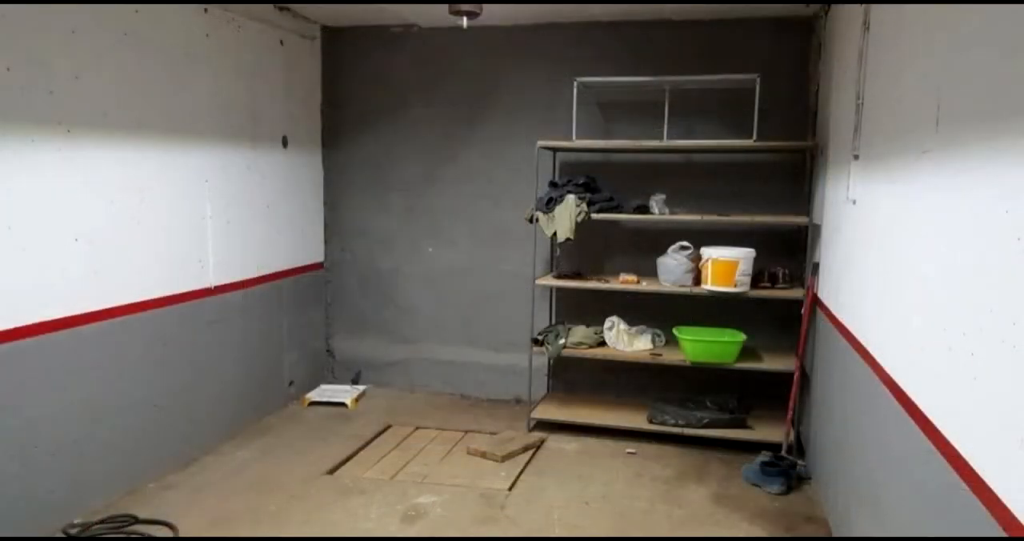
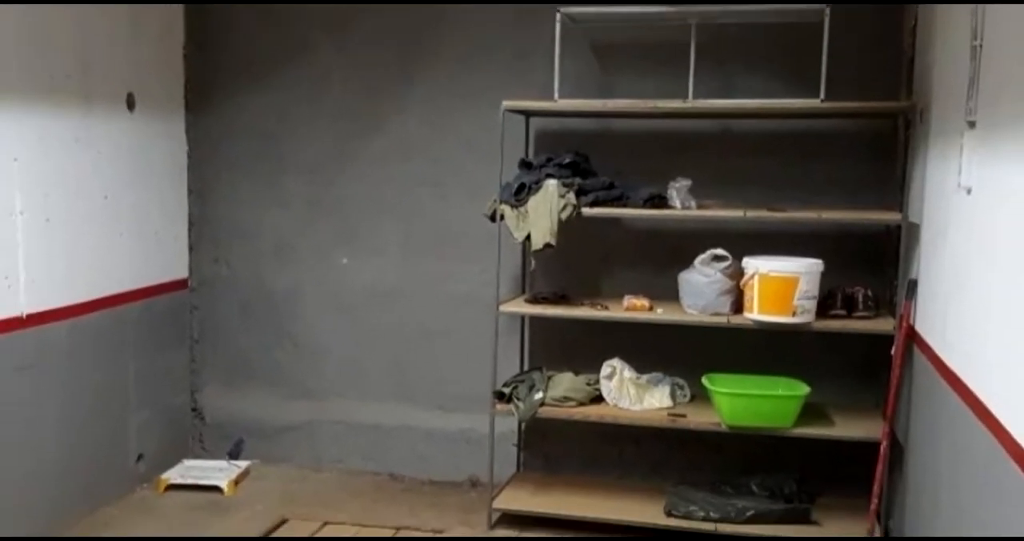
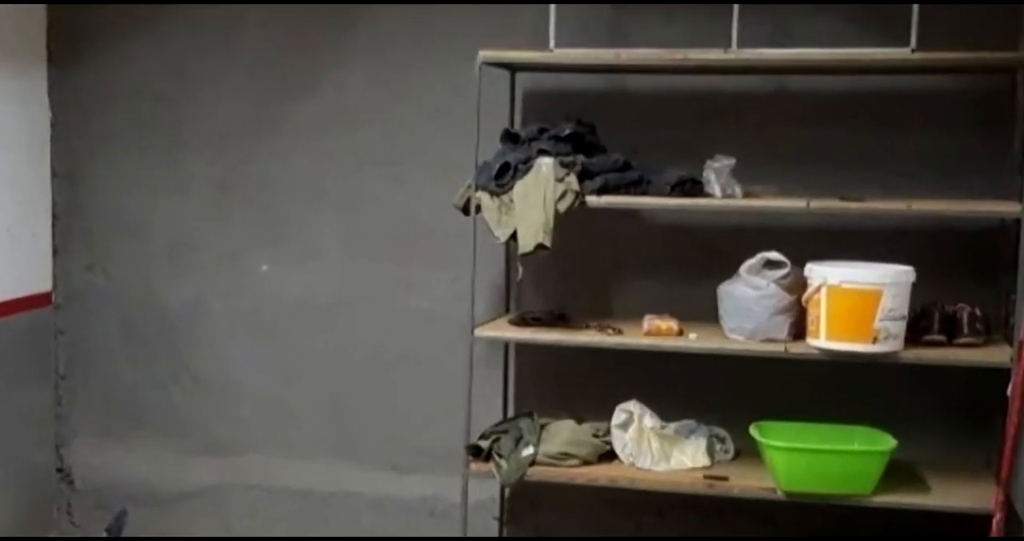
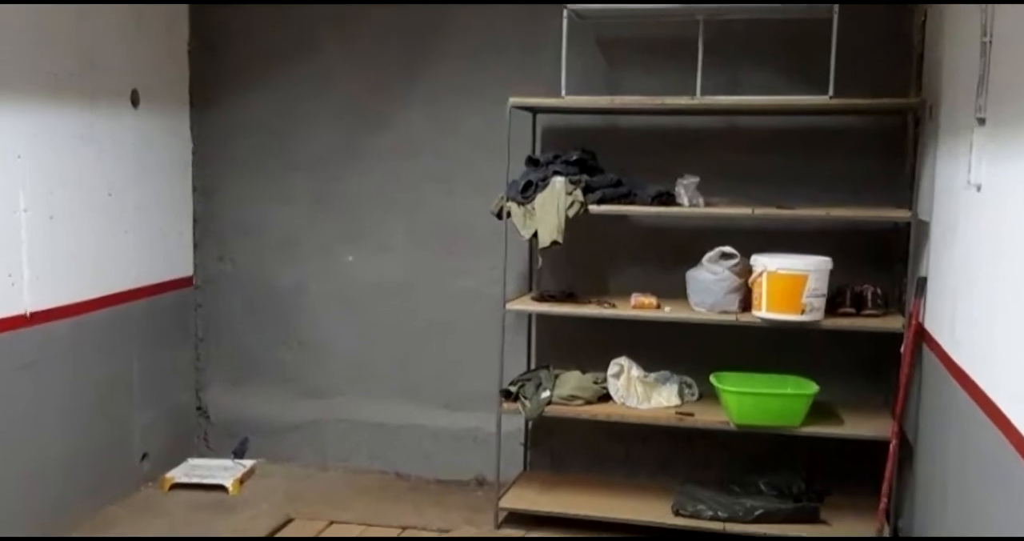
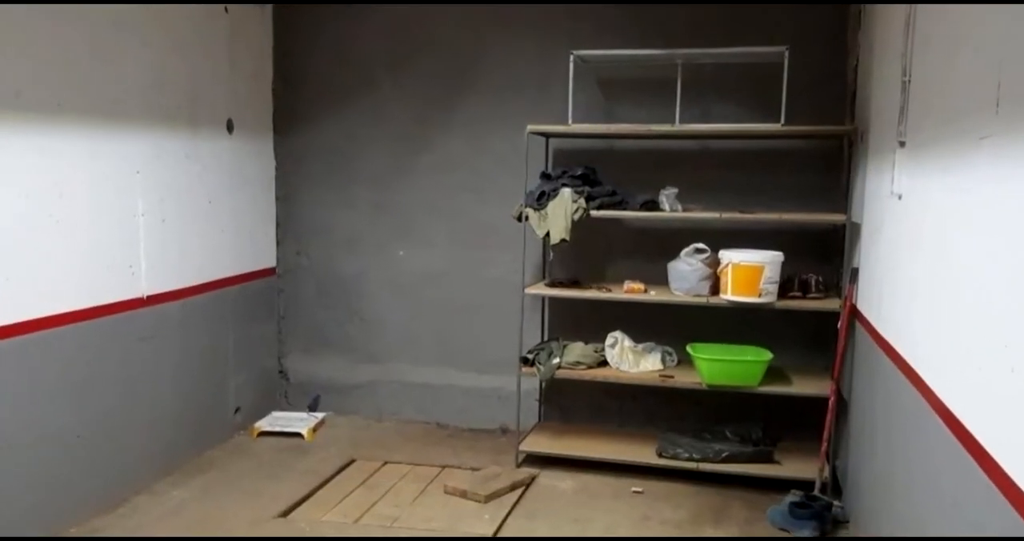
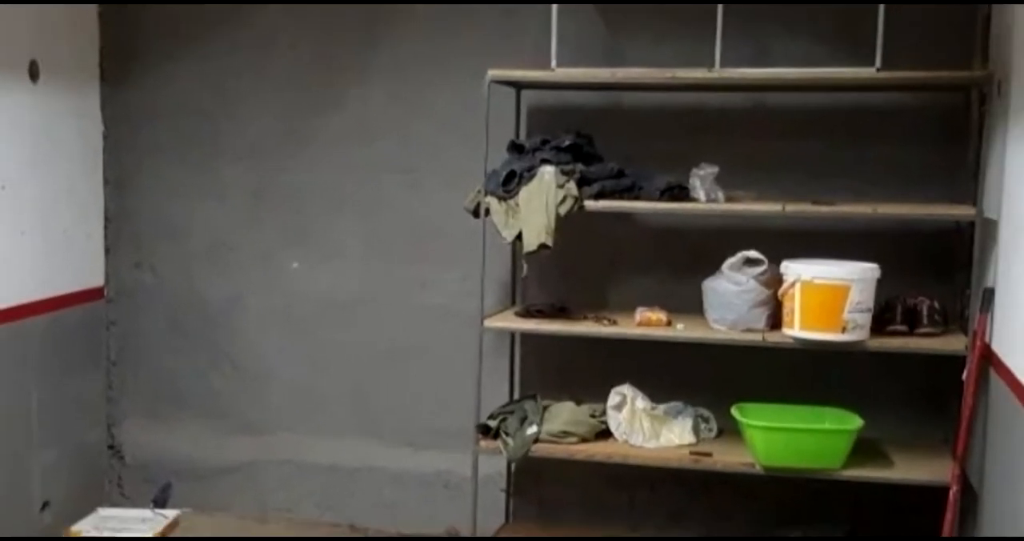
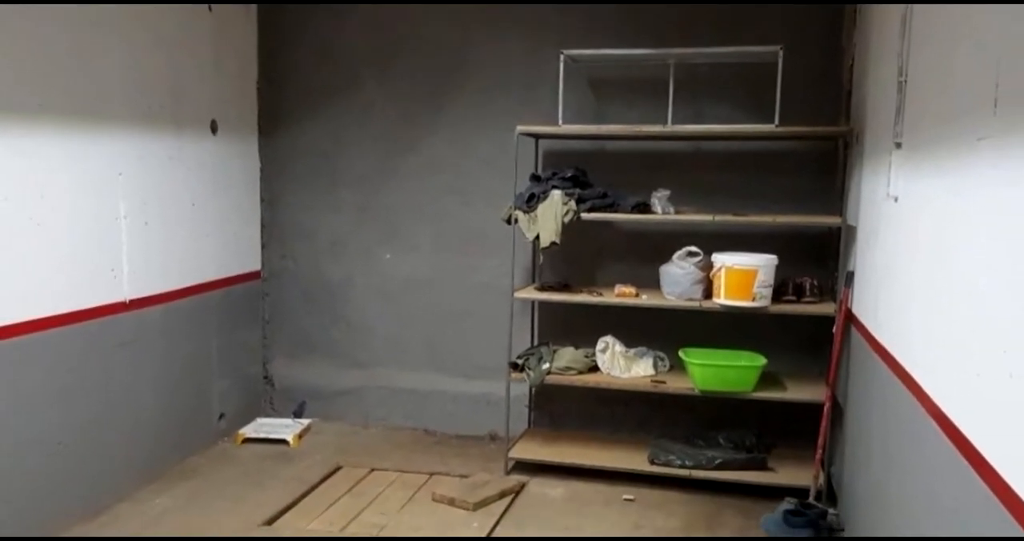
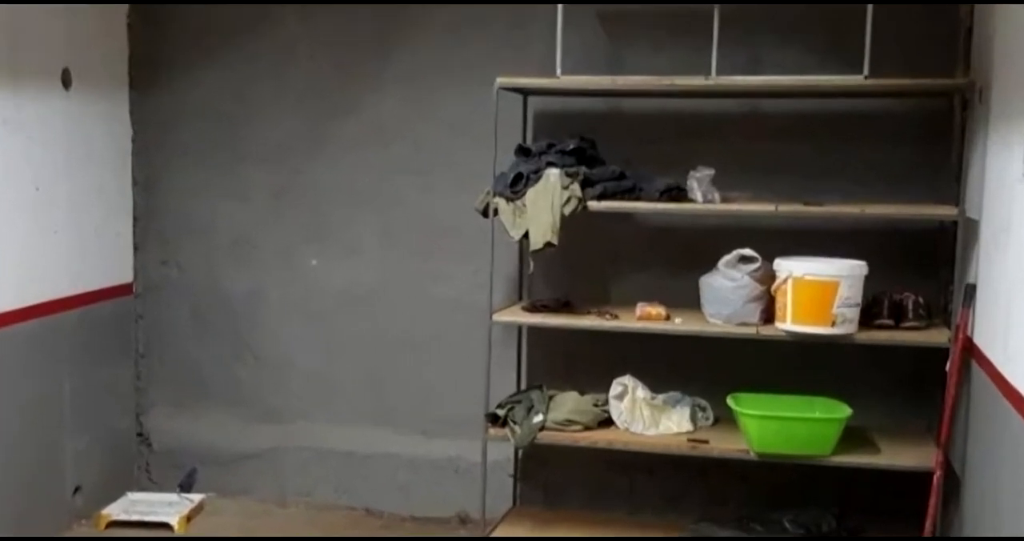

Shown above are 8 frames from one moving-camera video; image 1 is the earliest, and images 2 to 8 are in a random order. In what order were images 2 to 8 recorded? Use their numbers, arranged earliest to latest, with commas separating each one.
5, 4, 8, 3, 6, 2, 7
